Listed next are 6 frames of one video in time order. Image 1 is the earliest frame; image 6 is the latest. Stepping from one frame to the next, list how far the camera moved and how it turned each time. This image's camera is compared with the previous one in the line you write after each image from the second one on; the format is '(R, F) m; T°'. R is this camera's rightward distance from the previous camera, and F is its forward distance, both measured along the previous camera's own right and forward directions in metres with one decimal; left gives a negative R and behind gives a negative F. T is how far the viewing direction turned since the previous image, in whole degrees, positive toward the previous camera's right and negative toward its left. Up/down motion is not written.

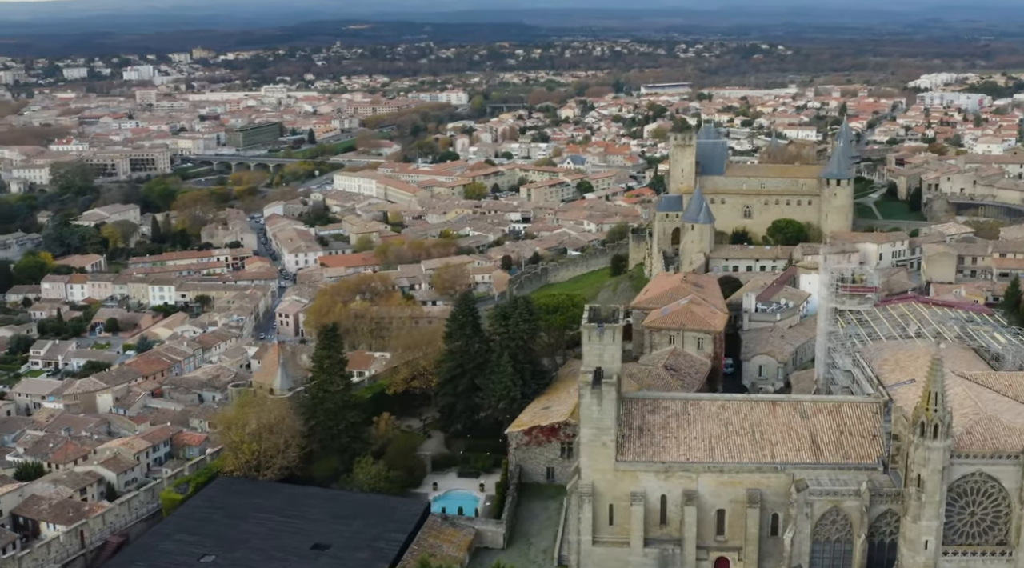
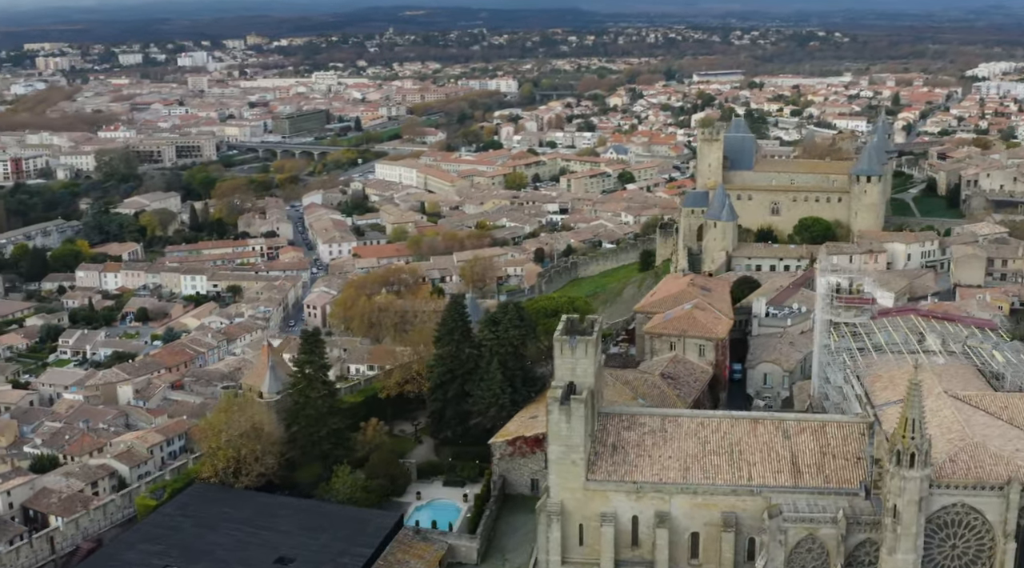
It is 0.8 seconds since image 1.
(+0.9, +0.5) m; -3°
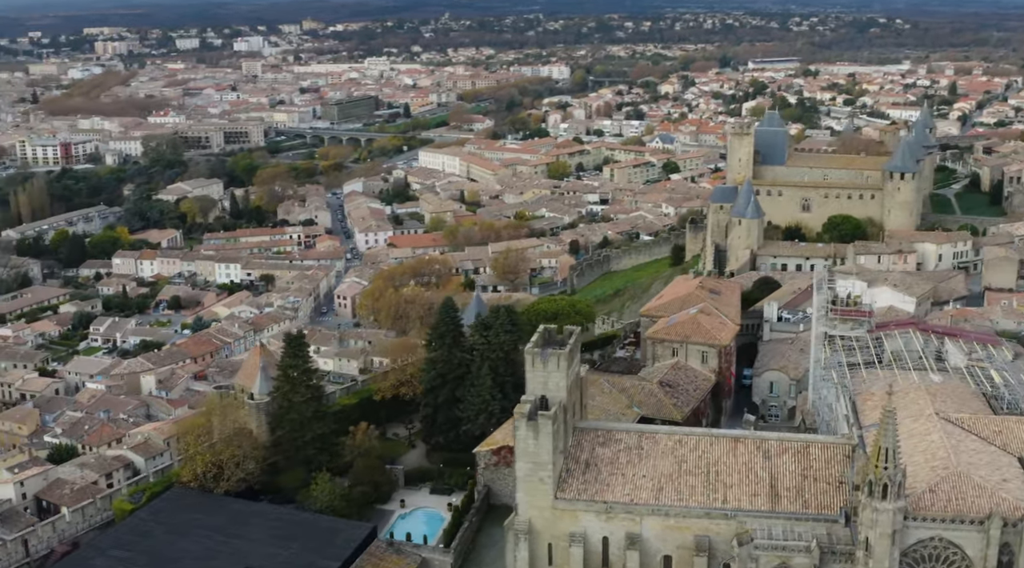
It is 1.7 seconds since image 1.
(+0.9, +0.4) m; -3°
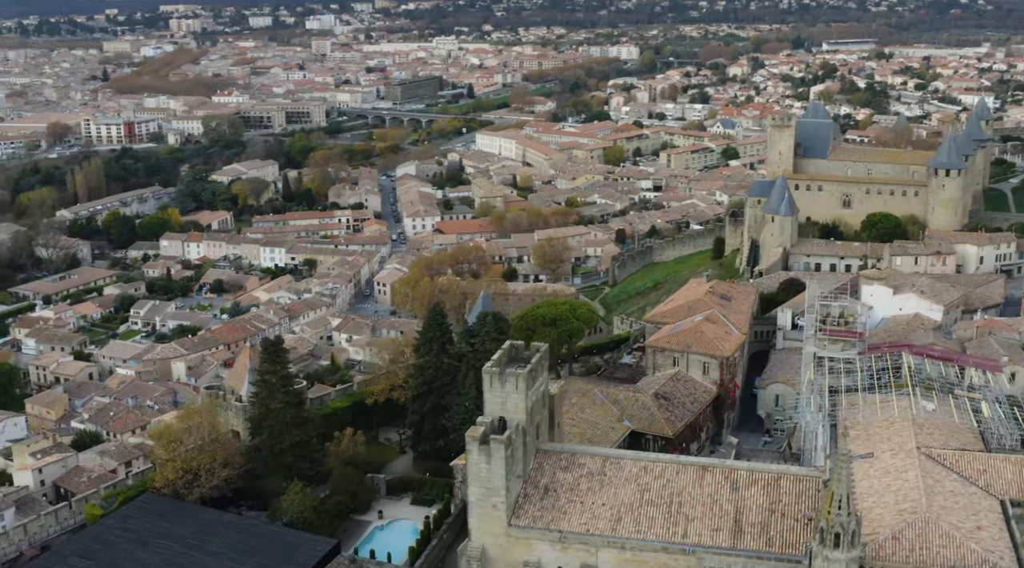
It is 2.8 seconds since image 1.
(+1.2, +0.6) m; -3°
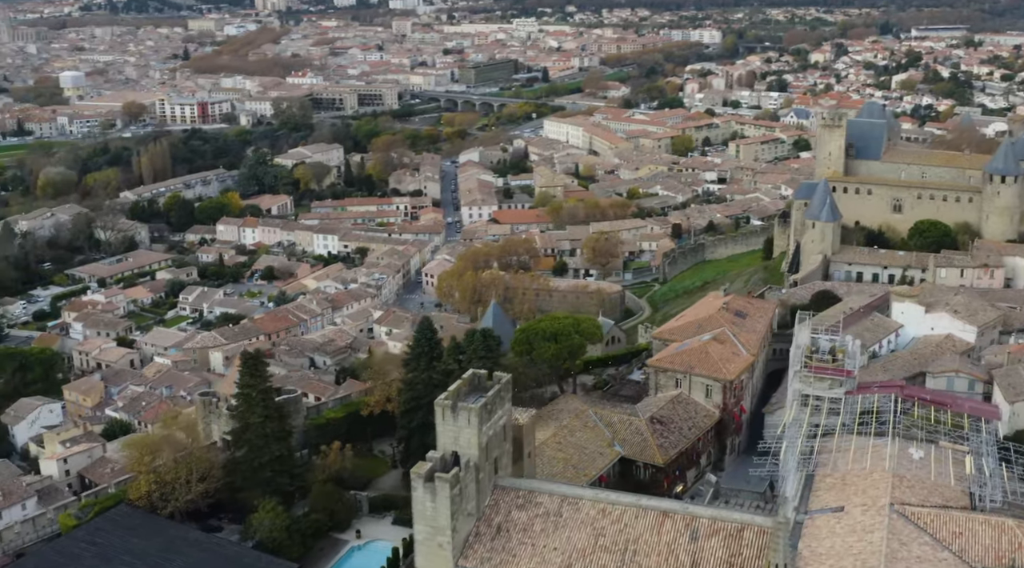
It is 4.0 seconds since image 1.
(+1.3, +0.6) m; -4°
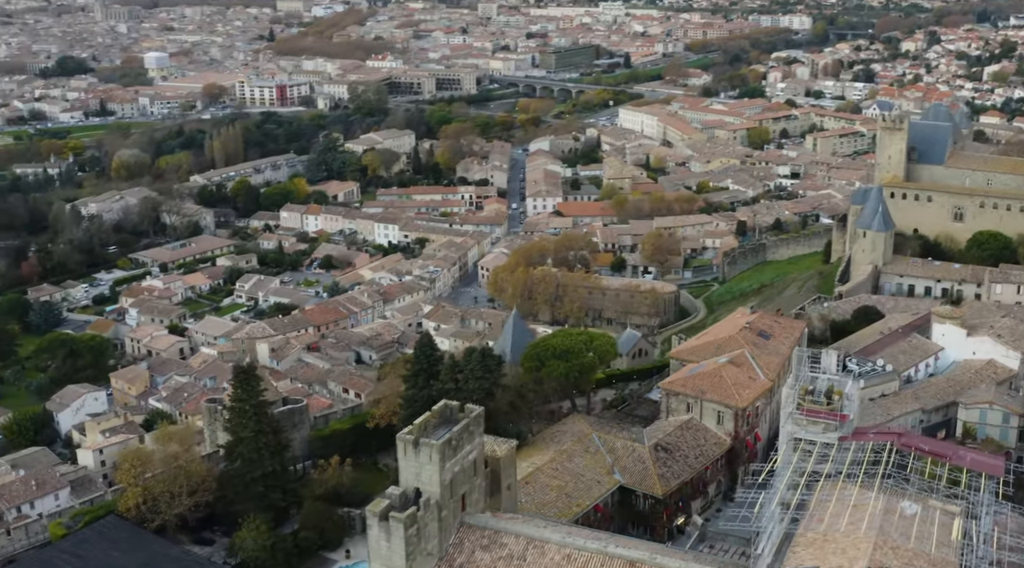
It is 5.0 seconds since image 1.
(+1.1, +0.5) m; -4°
